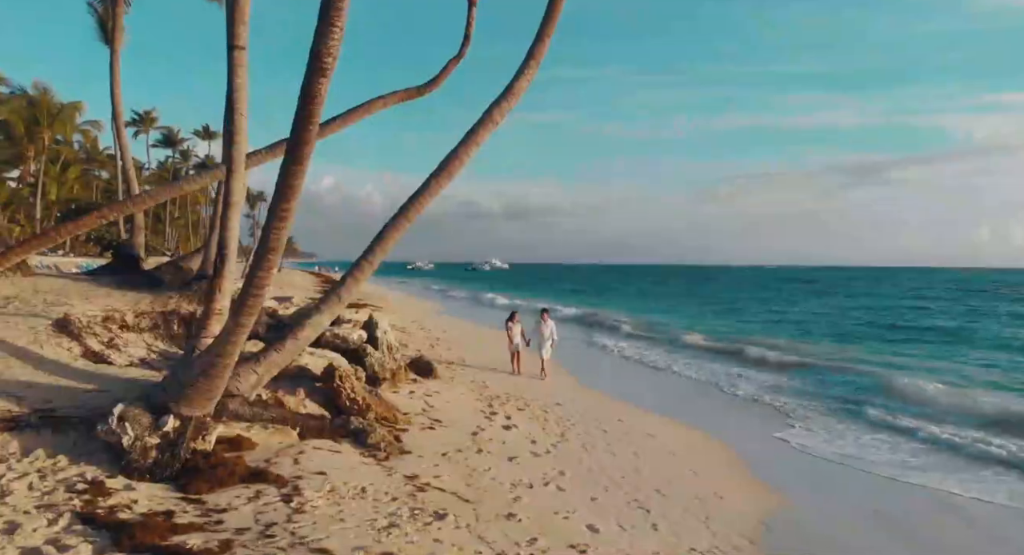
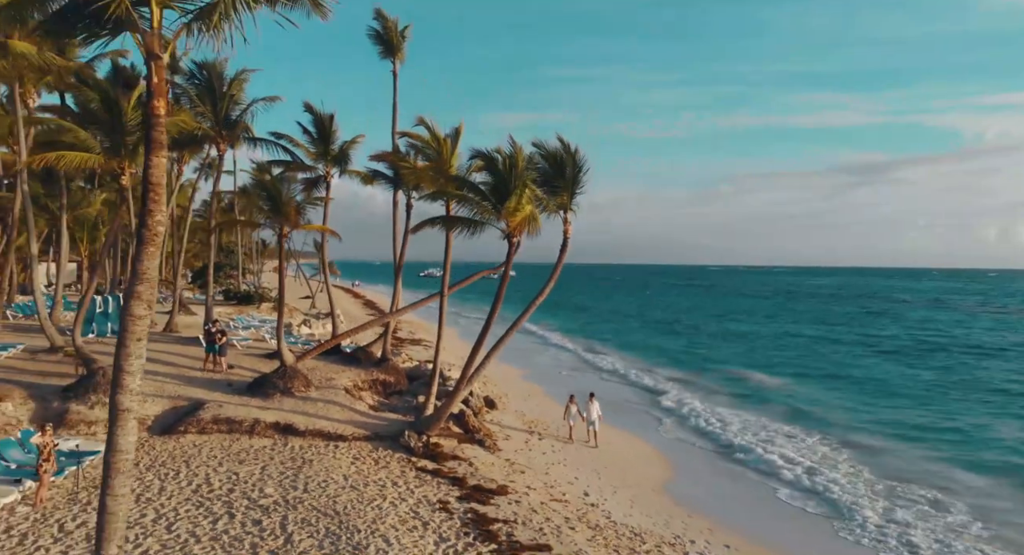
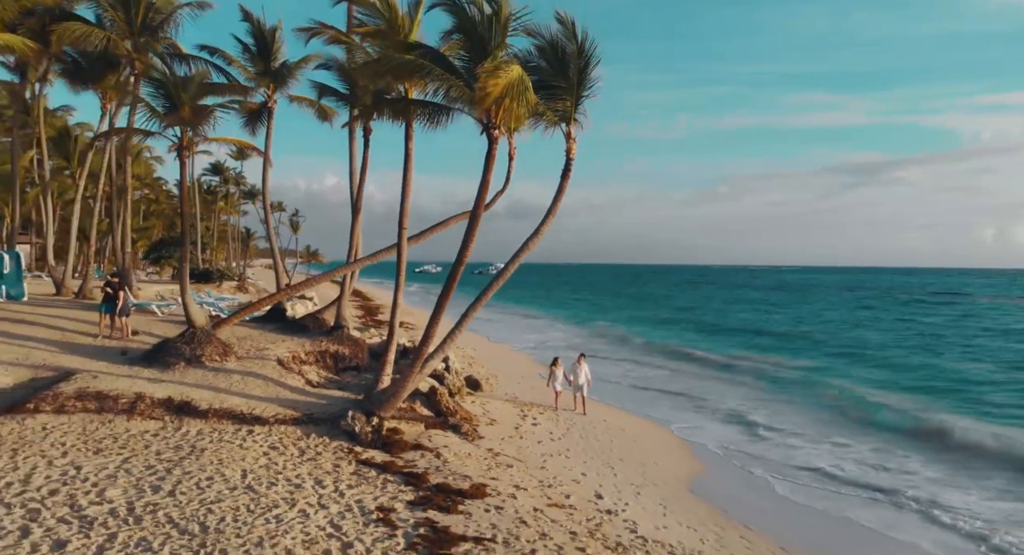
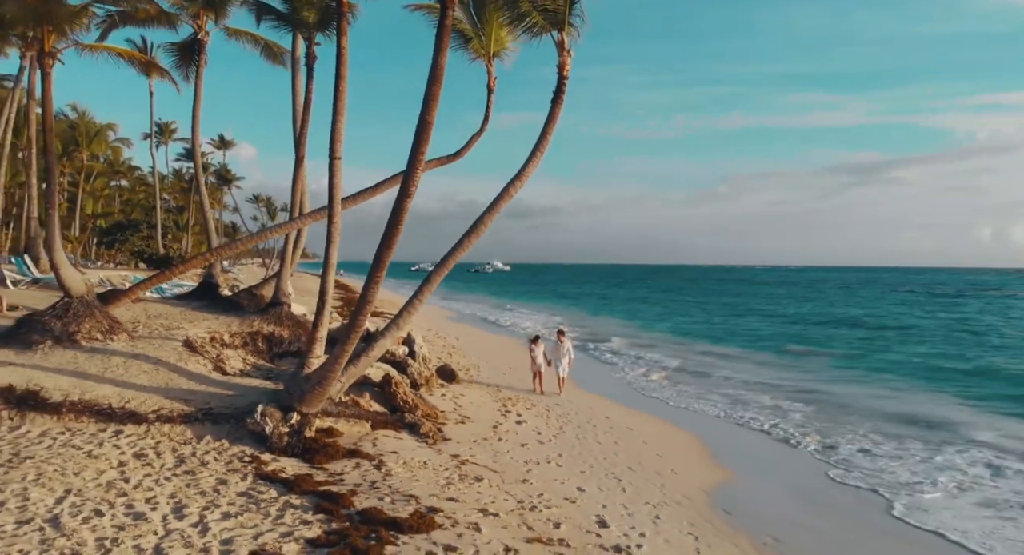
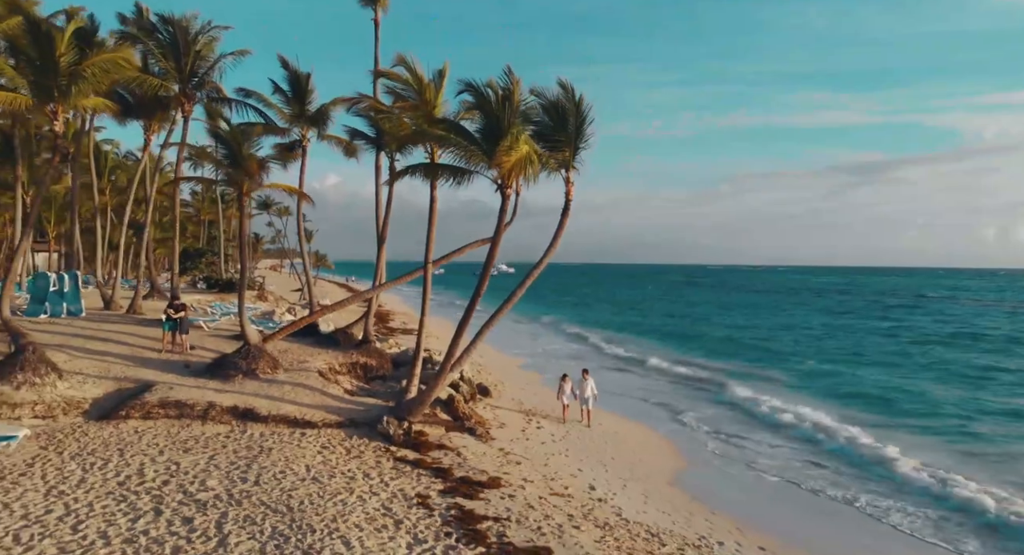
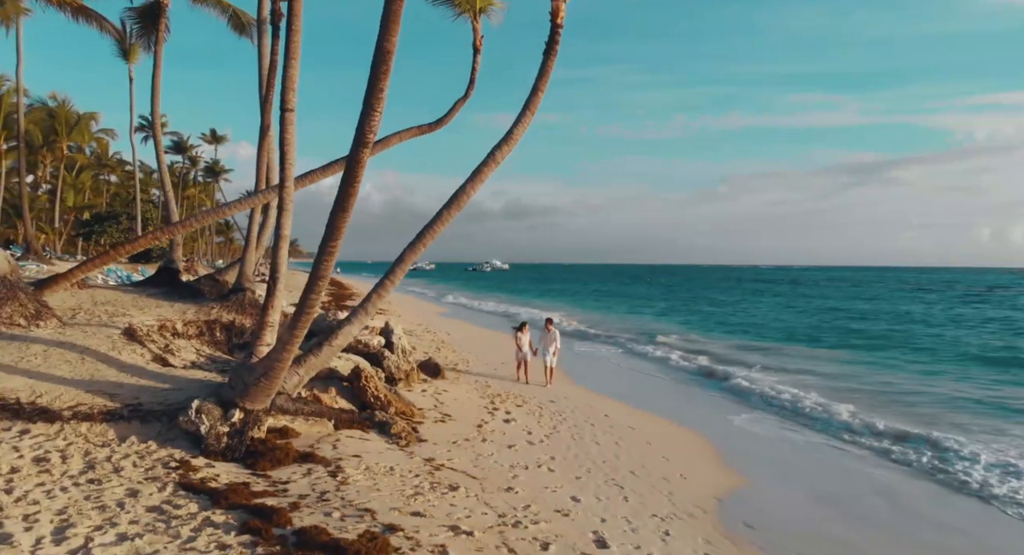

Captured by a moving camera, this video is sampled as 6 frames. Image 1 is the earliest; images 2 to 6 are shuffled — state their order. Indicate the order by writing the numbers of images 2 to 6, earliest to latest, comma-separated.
6, 4, 3, 5, 2
